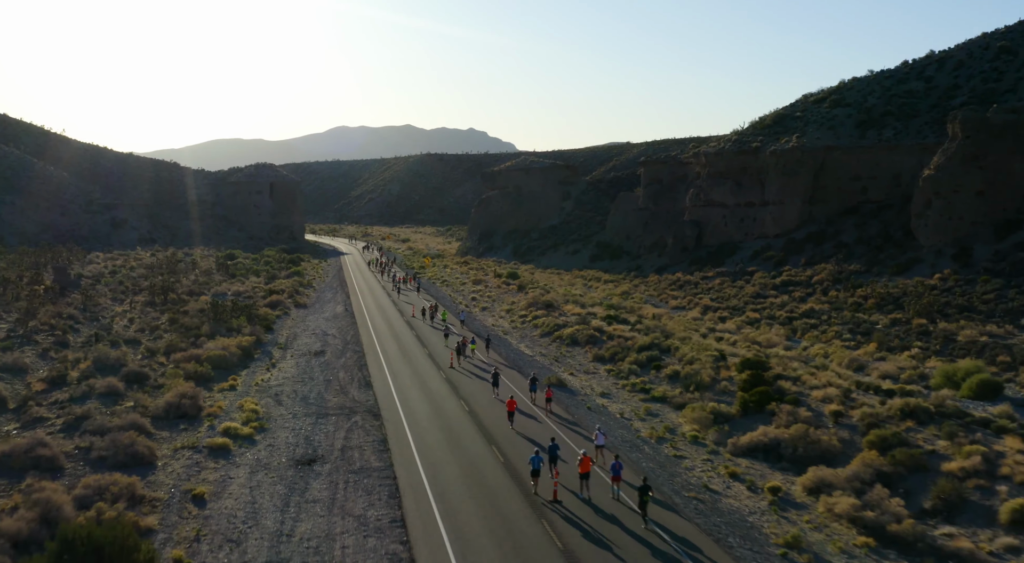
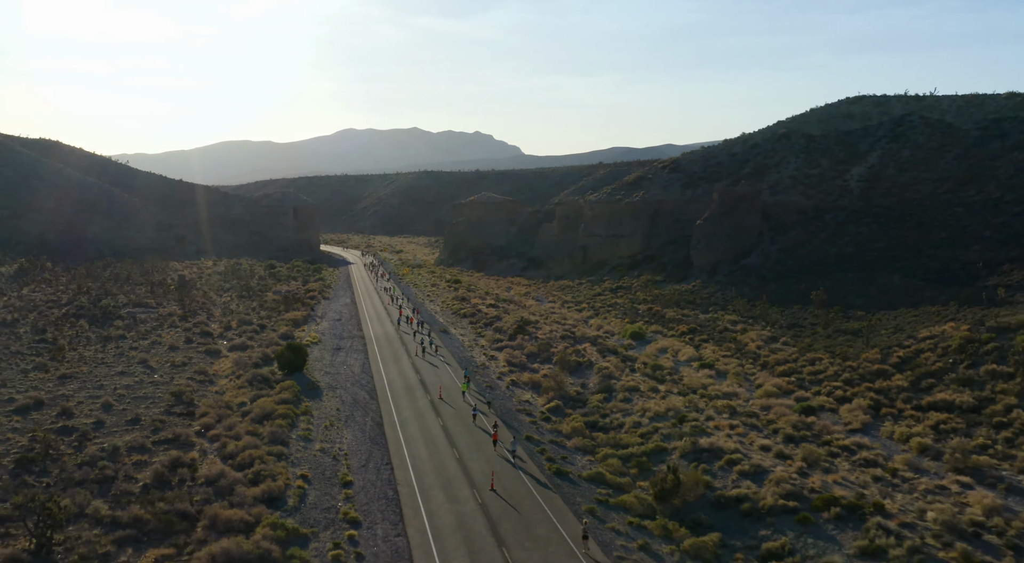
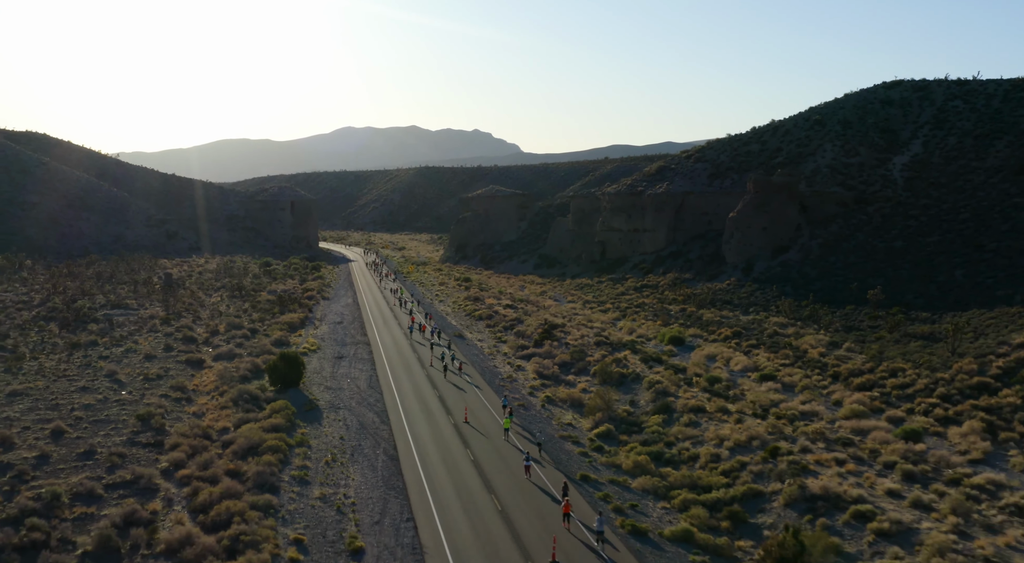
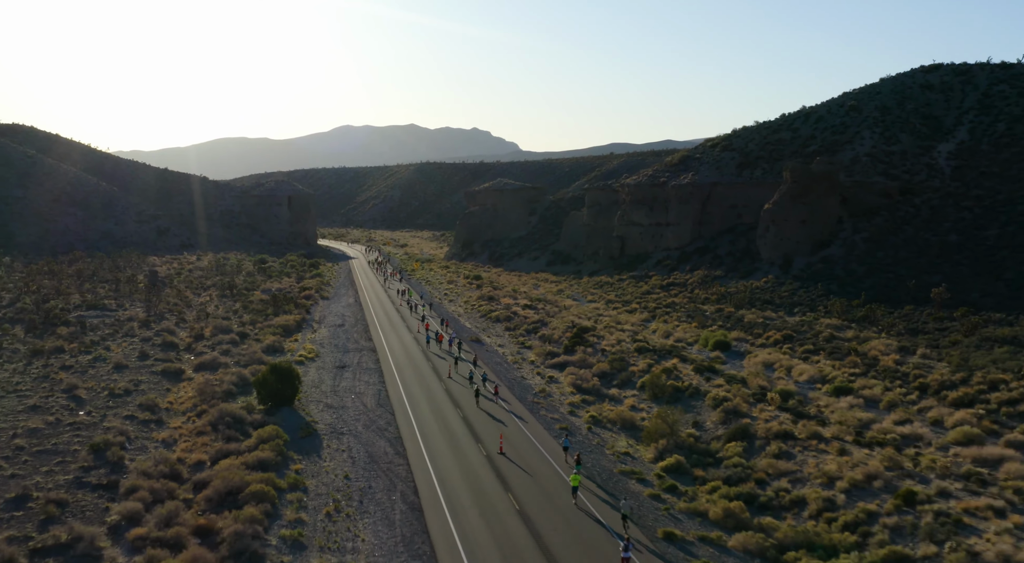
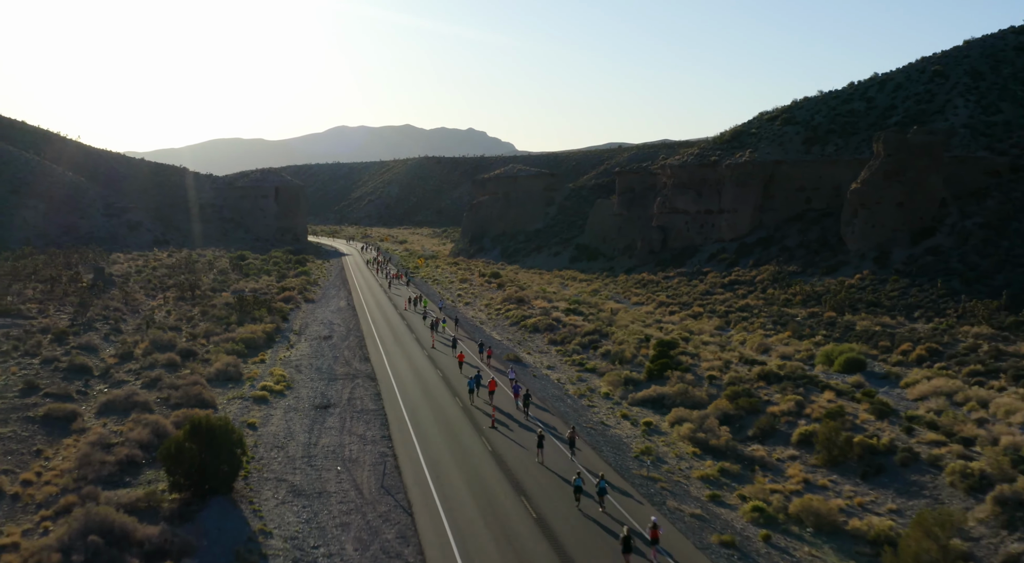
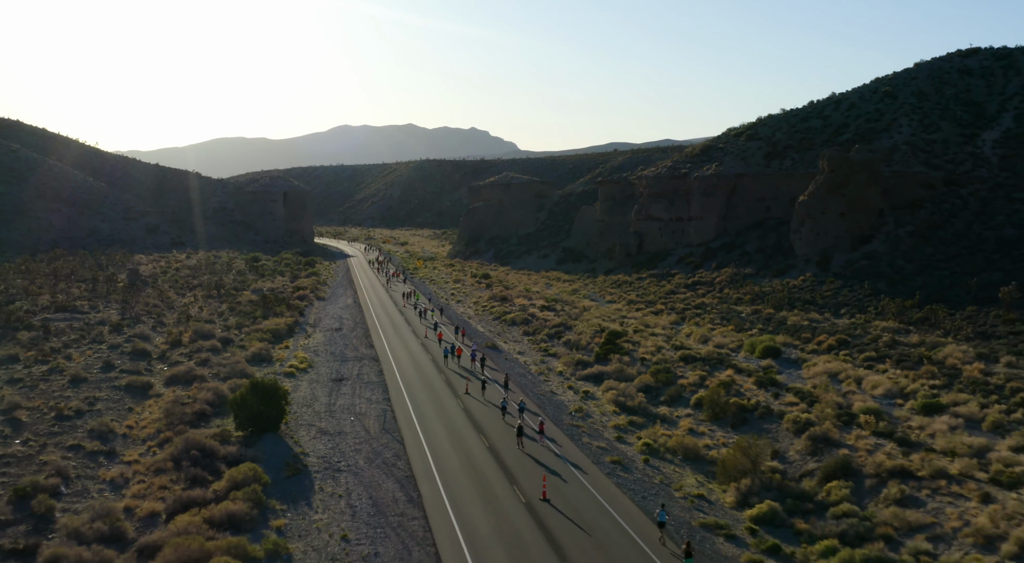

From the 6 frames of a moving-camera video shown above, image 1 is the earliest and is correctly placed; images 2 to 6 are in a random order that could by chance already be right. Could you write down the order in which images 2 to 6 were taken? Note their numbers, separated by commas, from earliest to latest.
5, 6, 4, 3, 2
